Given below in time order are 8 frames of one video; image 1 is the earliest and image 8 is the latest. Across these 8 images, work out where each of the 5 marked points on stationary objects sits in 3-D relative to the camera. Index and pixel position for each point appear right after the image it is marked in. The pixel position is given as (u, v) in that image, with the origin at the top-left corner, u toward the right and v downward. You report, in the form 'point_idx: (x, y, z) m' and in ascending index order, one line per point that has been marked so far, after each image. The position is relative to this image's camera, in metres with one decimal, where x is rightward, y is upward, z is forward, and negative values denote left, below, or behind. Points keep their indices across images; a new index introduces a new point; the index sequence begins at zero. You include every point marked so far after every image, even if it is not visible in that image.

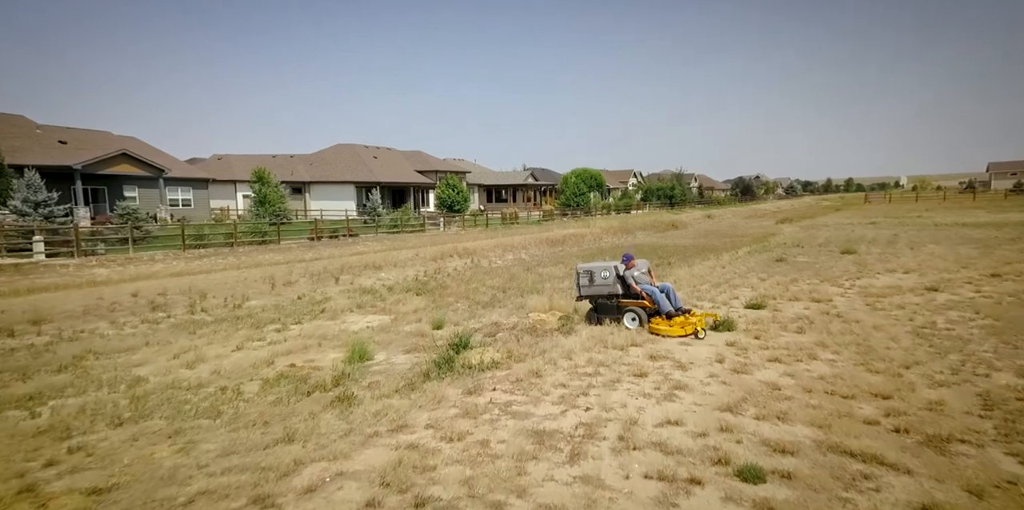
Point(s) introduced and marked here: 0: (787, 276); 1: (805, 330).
0: (+8.0, -0.6, +17.6) m
1: (+5.2, -1.3, +10.8) m
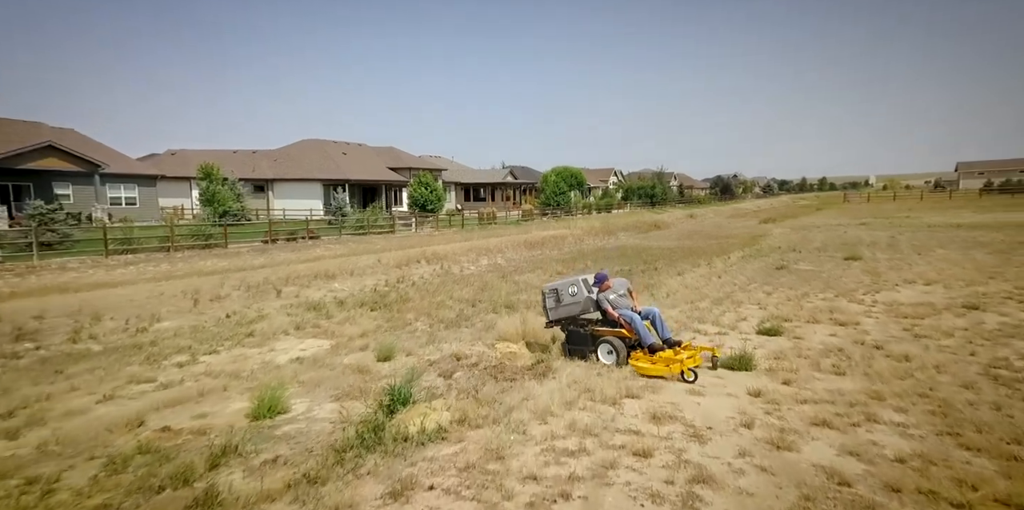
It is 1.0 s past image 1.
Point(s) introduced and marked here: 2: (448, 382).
0: (+7.2, -0.9, +15.4) m
1: (+4.6, -1.6, +8.5) m
2: (-0.9, -2.0, +9.1) m
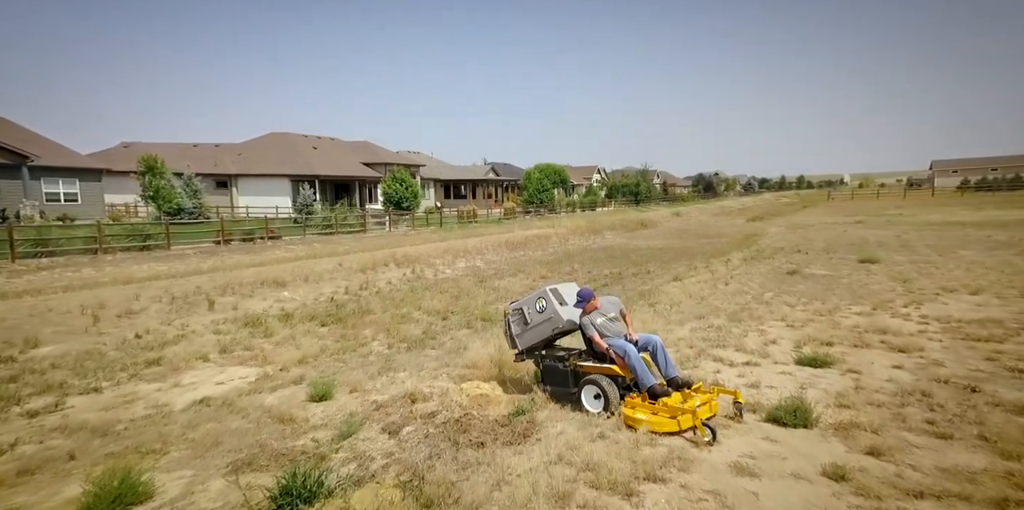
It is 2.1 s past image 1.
0: (+6.6, -1.0, +13.0) m
1: (+4.3, -1.7, +6.0) m
2: (-1.3, -2.1, +6.5) m
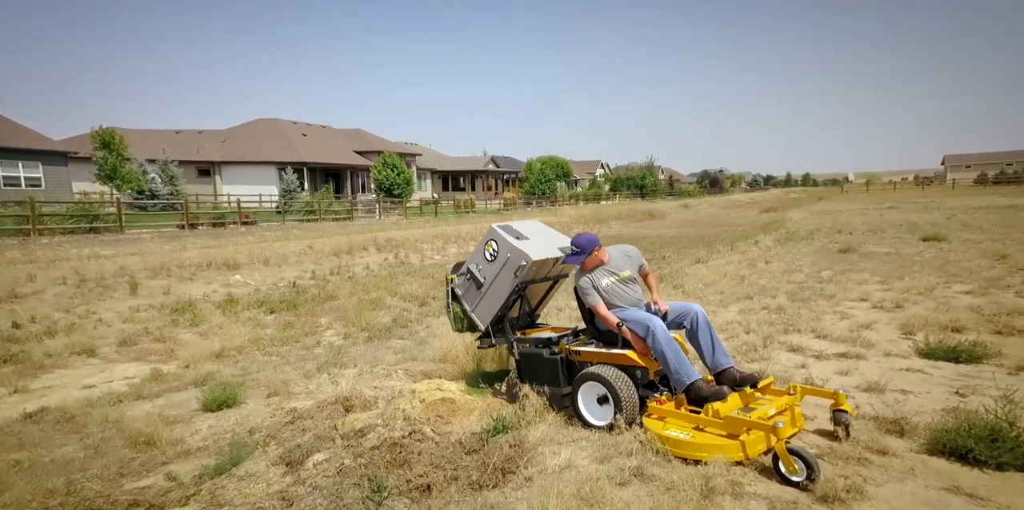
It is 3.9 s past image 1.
0: (+6.5, -0.4, +10.1) m
1: (+4.1, -1.1, +3.1) m
2: (-1.5, -1.5, +3.6) m
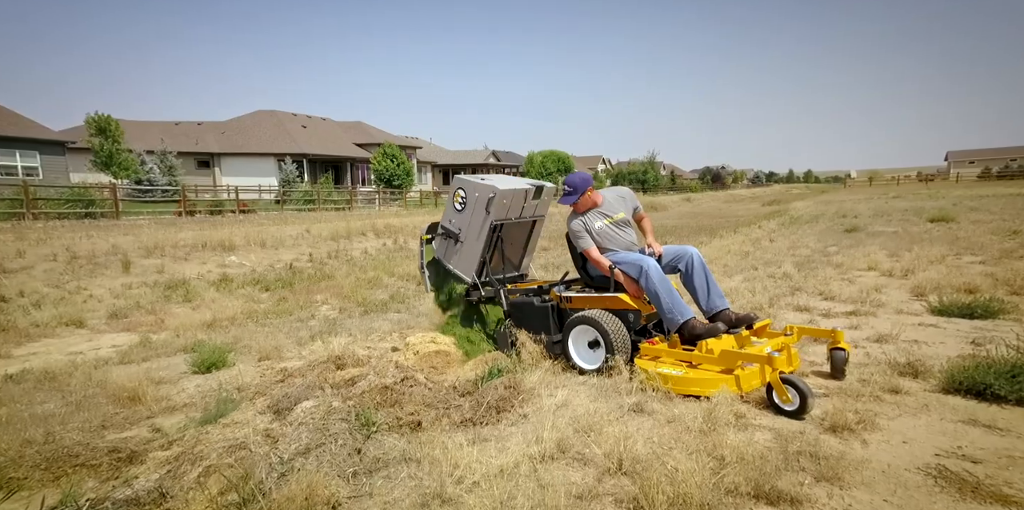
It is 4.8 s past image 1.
0: (+6.4, +0.1, +9.9) m
1: (+4.1, -0.7, +3.0) m
2: (-1.5, -1.1, +3.4) m
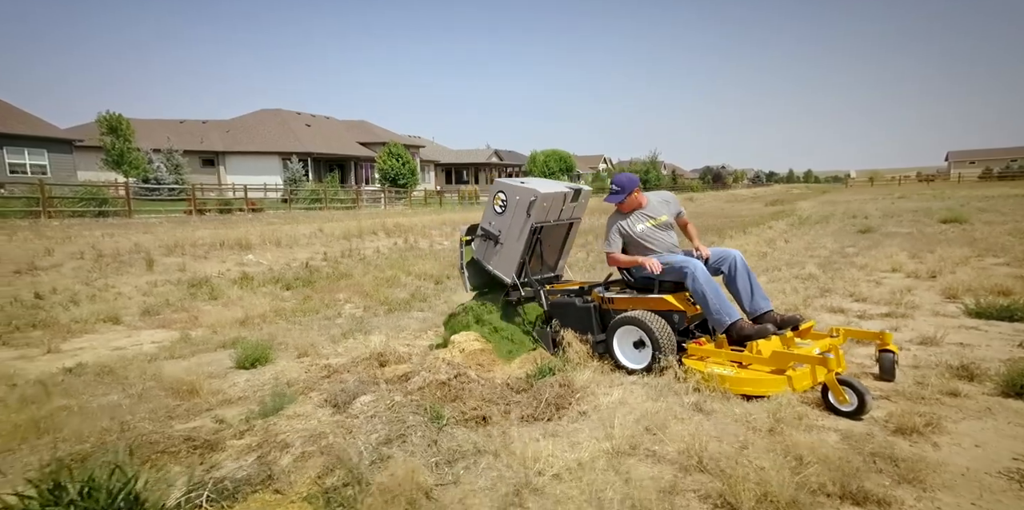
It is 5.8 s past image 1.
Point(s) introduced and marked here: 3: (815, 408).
0: (+6.8, +0.1, +10.0) m
1: (+4.4, -0.7, +3.1) m
2: (-1.1, -1.1, +3.5) m
3: (+1.8, -0.9, +3.6) m
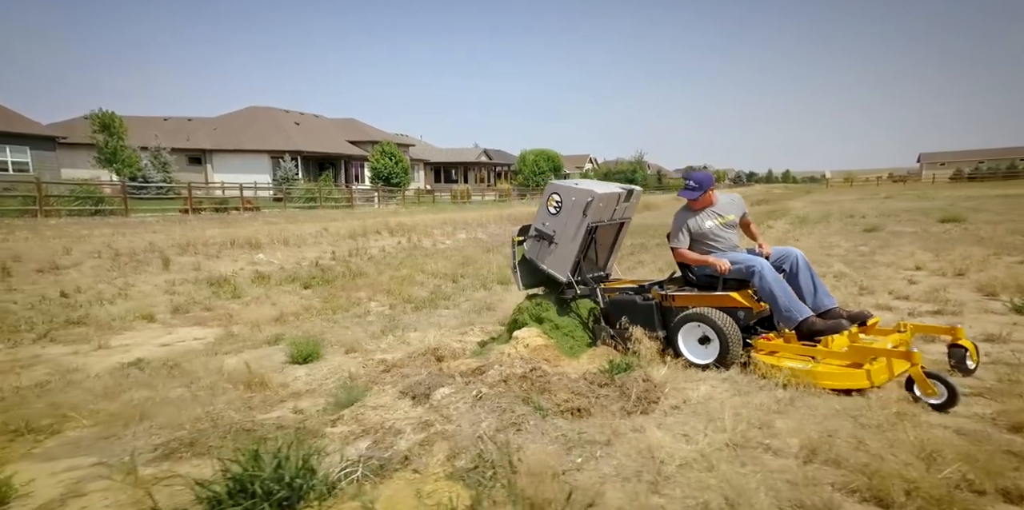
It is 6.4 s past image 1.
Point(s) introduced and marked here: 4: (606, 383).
0: (+7.2, +0.1, +10.4) m
1: (+5.1, -0.7, +3.4) m
2: (-0.5, -1.1, +3.7) m
3: (+2.4, -0.9, +3.9) m
4: (+0.7, -0.9, +4.4) m
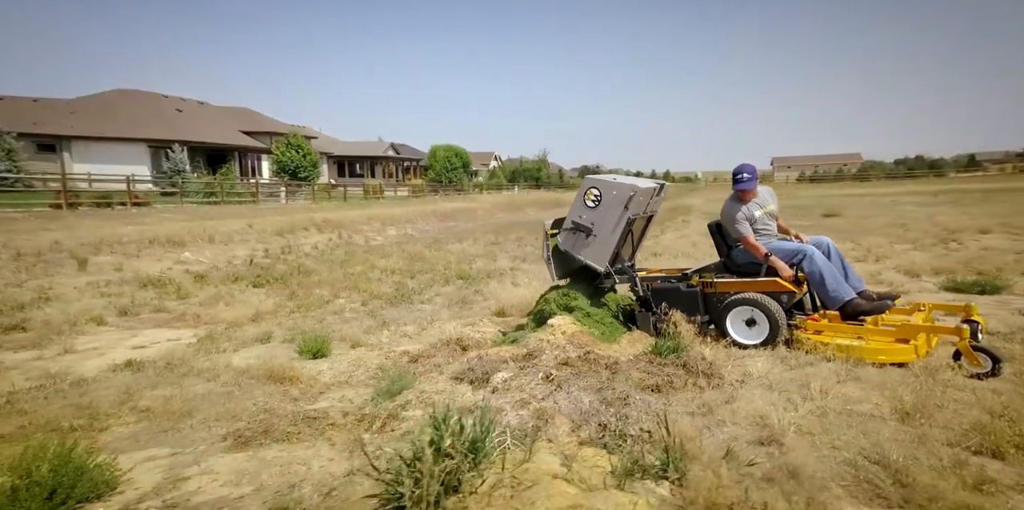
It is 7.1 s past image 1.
0: (+6.6, +0.3, +11.7) m
1: (+5.7, -0.5, +4.5) m
2: (+0.2, -1.0, +3.8) m
3: (+3.0, -0.8, +4.5) m
4: (+1.2, -0.8, +4.7) m
